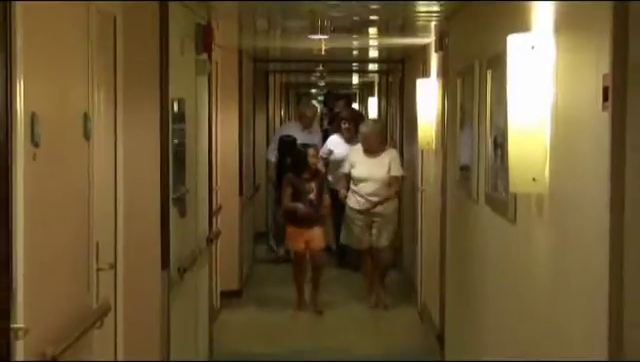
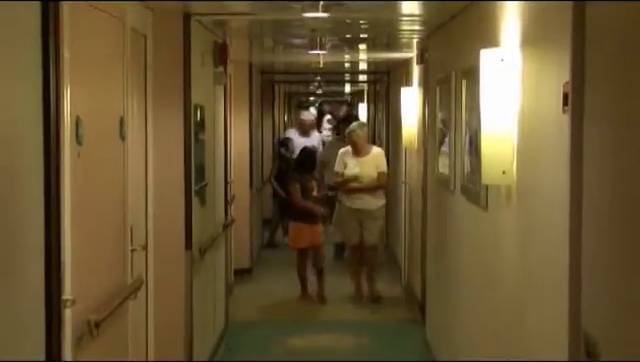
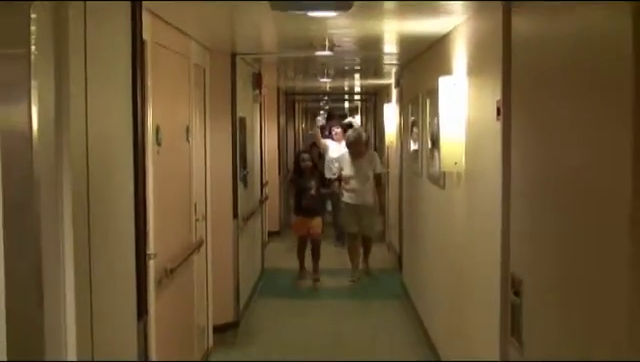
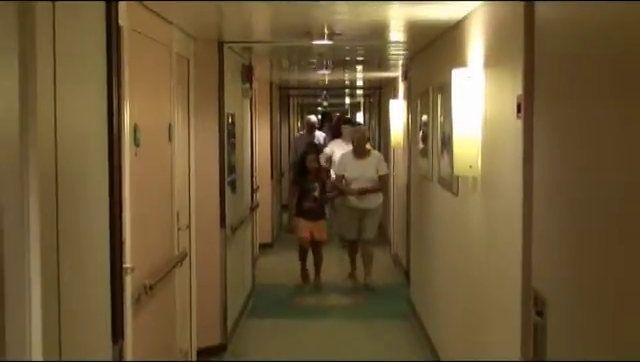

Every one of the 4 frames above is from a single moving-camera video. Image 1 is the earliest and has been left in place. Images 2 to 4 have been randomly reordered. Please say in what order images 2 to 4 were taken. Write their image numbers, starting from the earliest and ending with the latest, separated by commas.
2, 4, 3
